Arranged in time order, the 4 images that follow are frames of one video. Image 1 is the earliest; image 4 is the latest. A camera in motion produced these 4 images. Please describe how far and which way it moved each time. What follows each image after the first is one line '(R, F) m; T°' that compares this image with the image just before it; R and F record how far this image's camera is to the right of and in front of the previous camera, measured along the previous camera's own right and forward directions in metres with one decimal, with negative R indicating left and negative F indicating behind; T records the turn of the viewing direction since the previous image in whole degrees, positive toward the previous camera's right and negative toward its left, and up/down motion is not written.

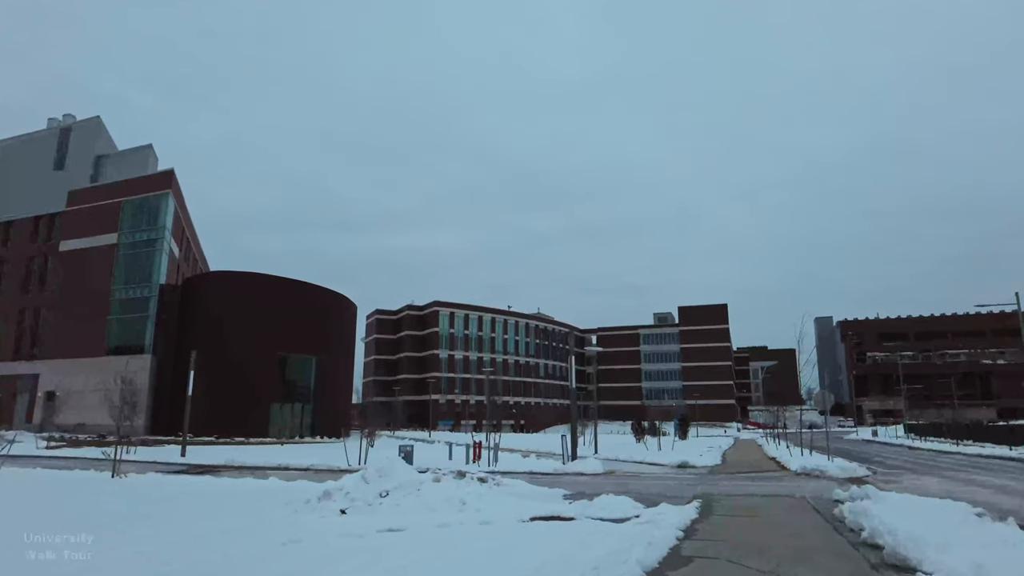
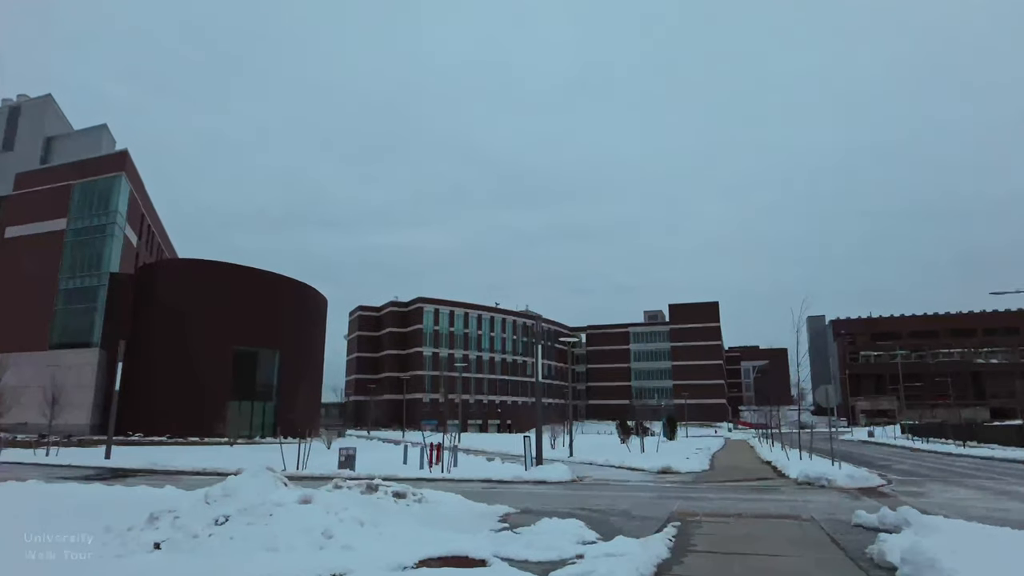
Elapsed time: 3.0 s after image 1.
(+1.1, +3.2) m; +1°
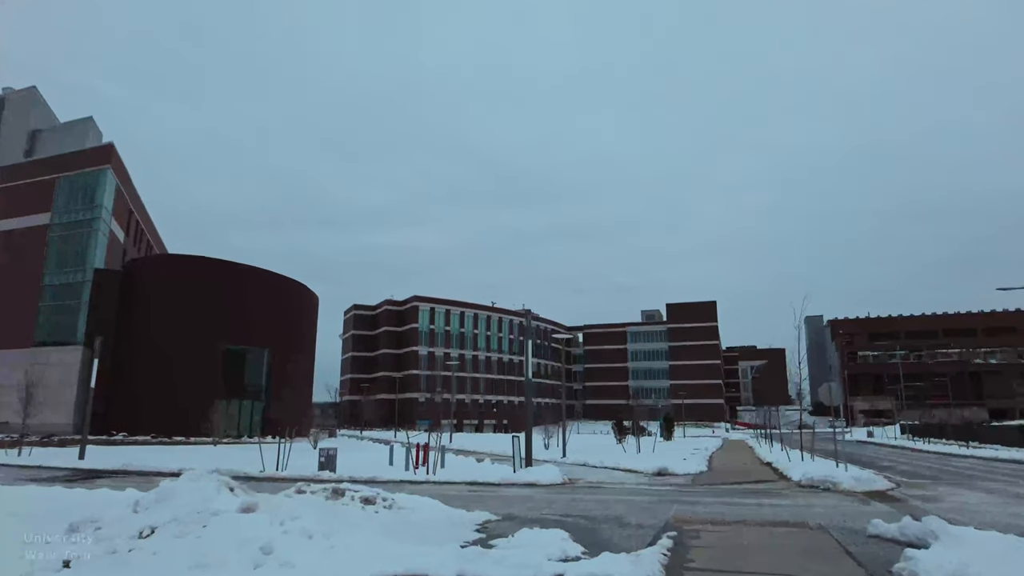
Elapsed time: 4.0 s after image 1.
(+0.3, +1.0) m; 0°
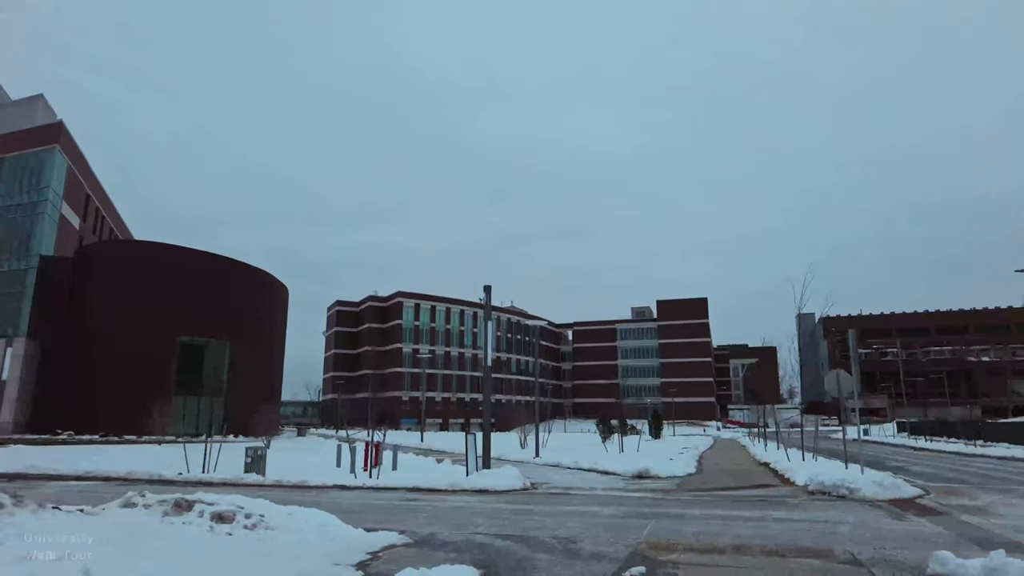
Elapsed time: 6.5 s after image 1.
(+0.9, +2.8) m; +1°
